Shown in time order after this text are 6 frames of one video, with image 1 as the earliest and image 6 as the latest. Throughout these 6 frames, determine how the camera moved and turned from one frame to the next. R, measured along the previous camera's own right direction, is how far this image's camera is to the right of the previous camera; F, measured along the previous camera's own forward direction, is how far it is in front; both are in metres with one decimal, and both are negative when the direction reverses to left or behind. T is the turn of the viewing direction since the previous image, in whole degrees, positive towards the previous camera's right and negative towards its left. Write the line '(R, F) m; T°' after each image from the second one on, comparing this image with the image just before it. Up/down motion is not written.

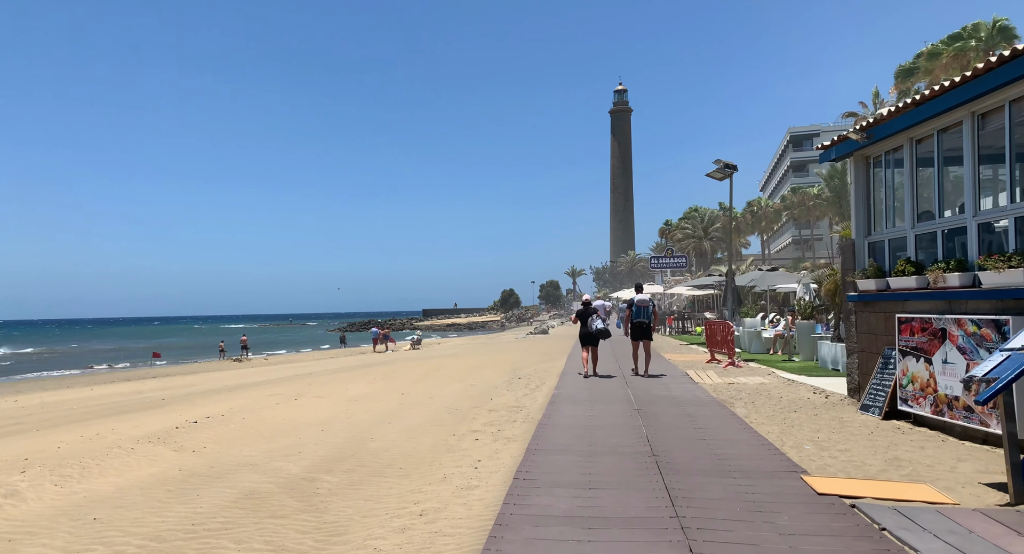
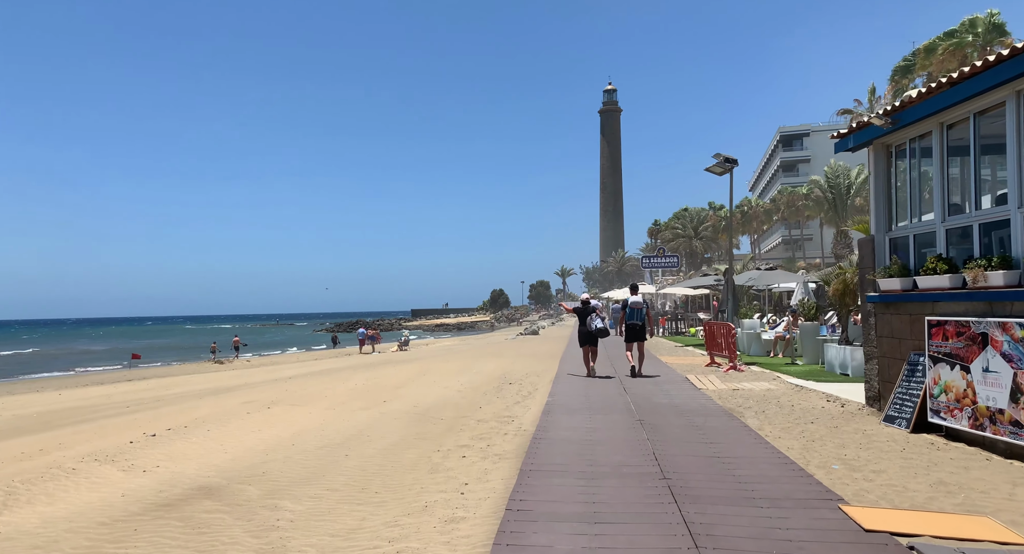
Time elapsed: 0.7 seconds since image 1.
(0.0, +0.9) m; +1°
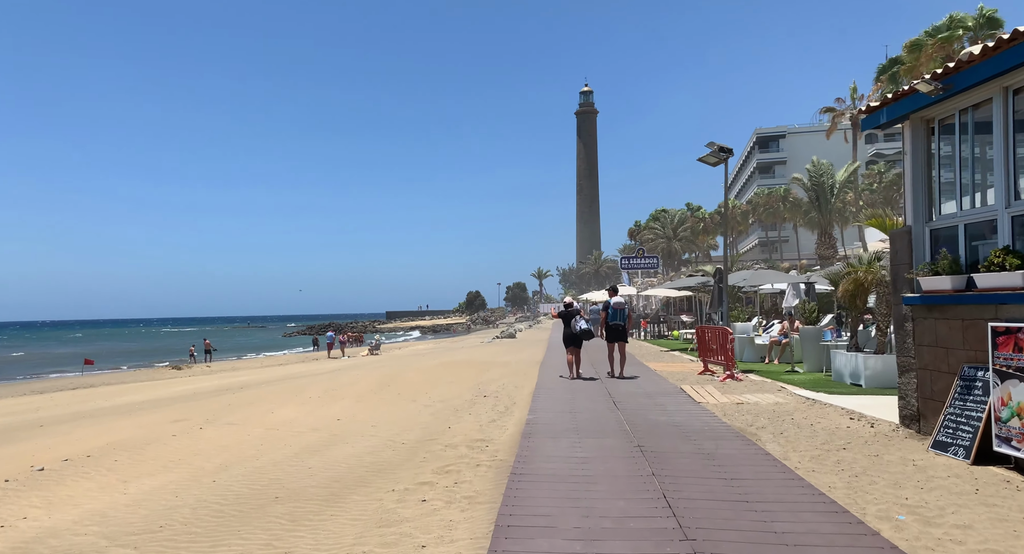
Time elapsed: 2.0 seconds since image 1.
(0.0, +1.6) m; +2°
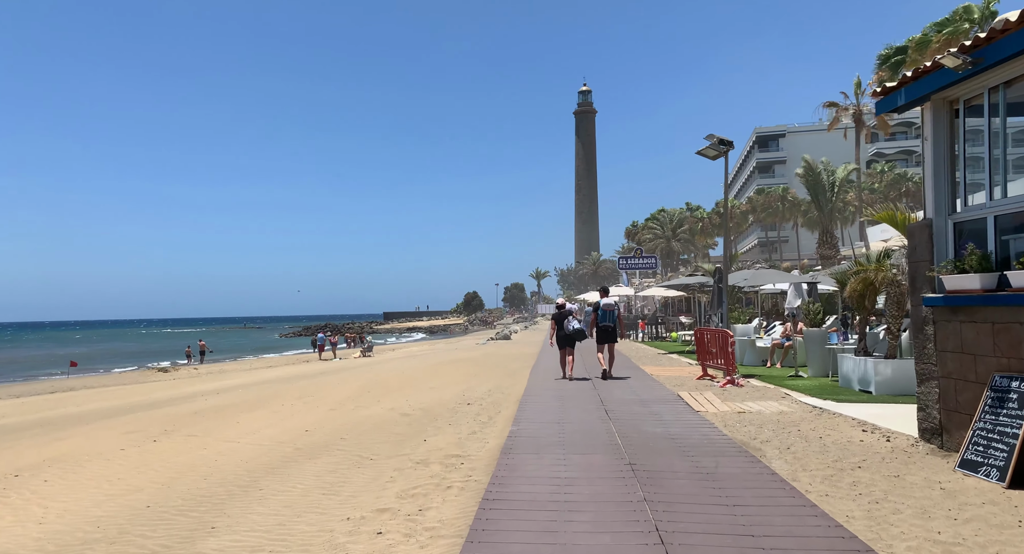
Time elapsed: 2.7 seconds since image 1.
(+0.2, +0.8) m; 0°
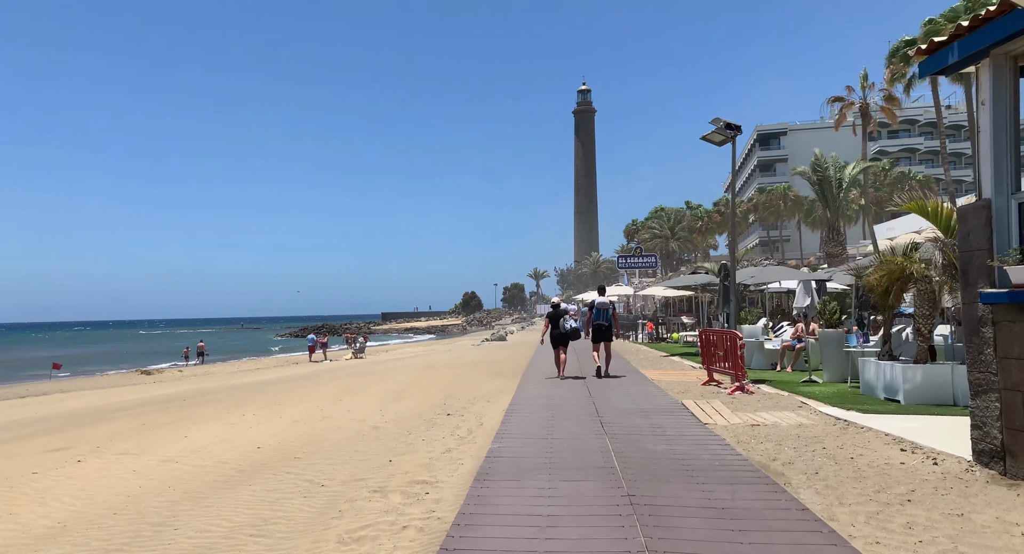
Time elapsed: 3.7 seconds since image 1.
(+0.2, +1.2) m; 0°
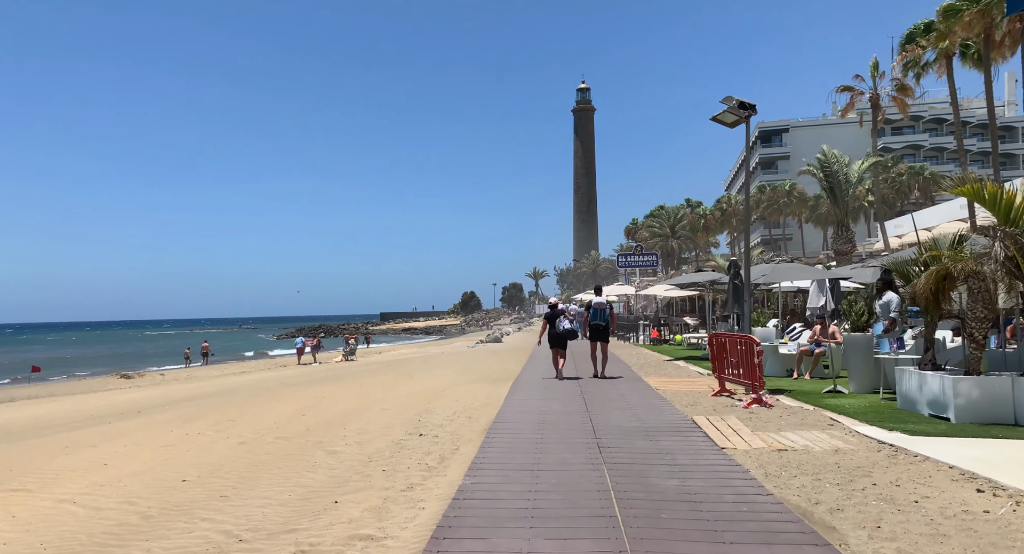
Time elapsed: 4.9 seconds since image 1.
(+0.2, +1.5) m; 0°
